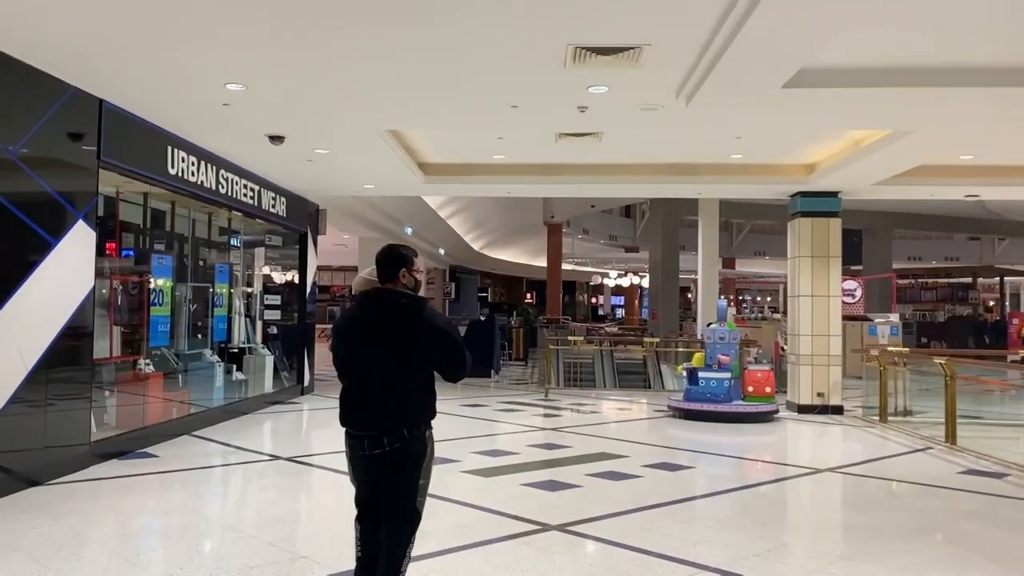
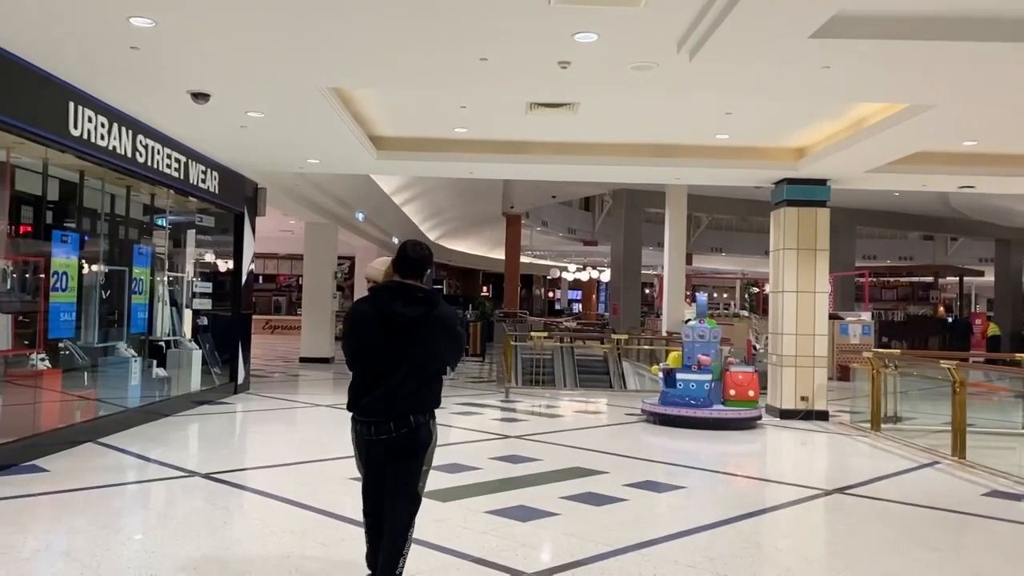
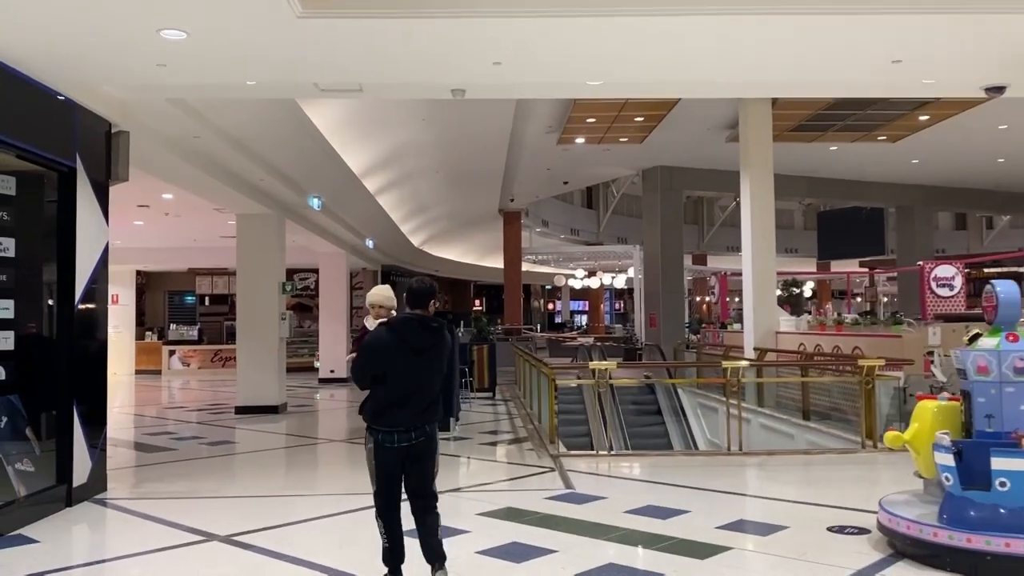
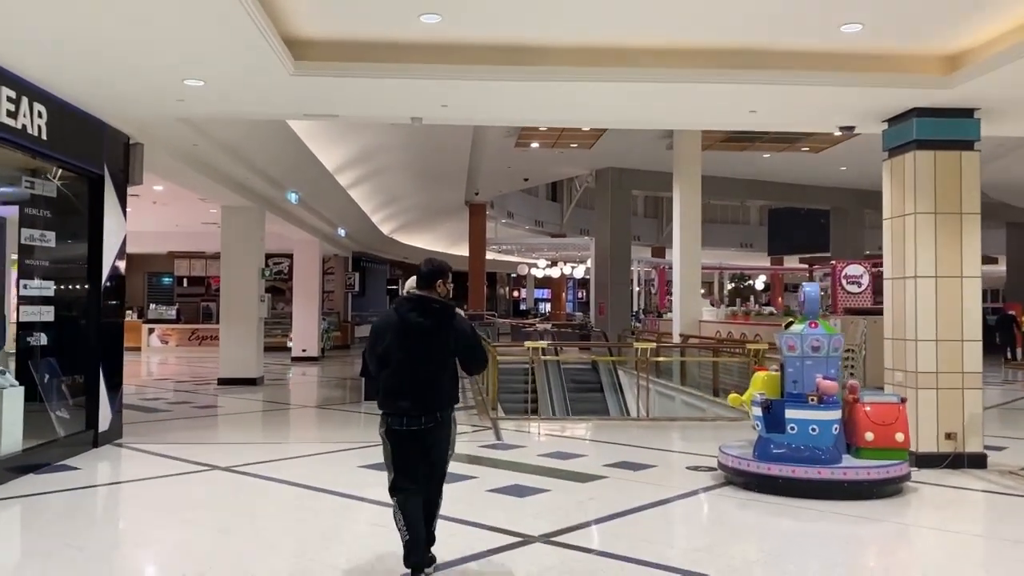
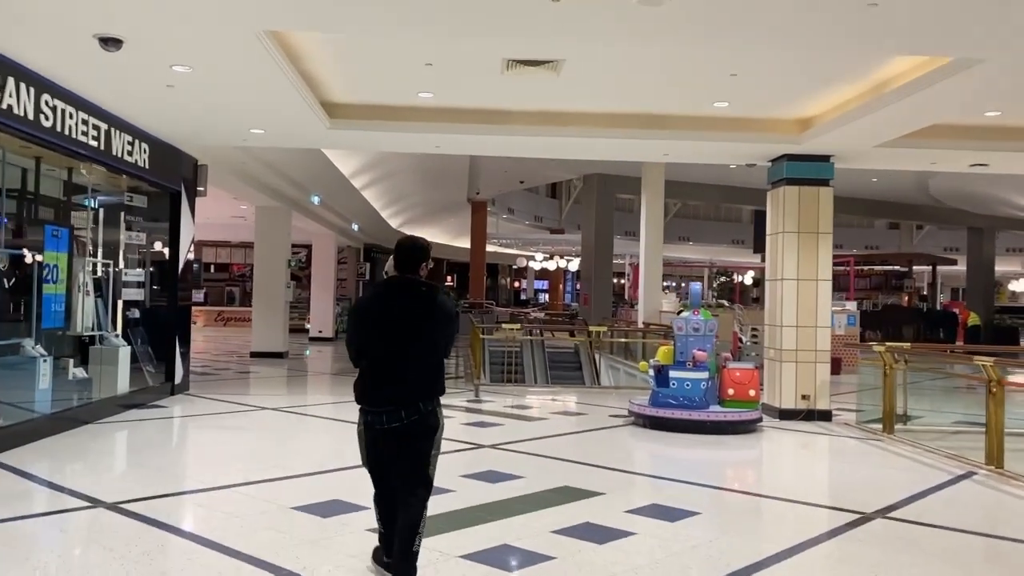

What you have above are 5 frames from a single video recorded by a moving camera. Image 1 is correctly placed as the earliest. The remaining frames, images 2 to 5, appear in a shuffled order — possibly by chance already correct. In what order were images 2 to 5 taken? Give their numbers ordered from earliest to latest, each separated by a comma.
2, 5, 4, 3
